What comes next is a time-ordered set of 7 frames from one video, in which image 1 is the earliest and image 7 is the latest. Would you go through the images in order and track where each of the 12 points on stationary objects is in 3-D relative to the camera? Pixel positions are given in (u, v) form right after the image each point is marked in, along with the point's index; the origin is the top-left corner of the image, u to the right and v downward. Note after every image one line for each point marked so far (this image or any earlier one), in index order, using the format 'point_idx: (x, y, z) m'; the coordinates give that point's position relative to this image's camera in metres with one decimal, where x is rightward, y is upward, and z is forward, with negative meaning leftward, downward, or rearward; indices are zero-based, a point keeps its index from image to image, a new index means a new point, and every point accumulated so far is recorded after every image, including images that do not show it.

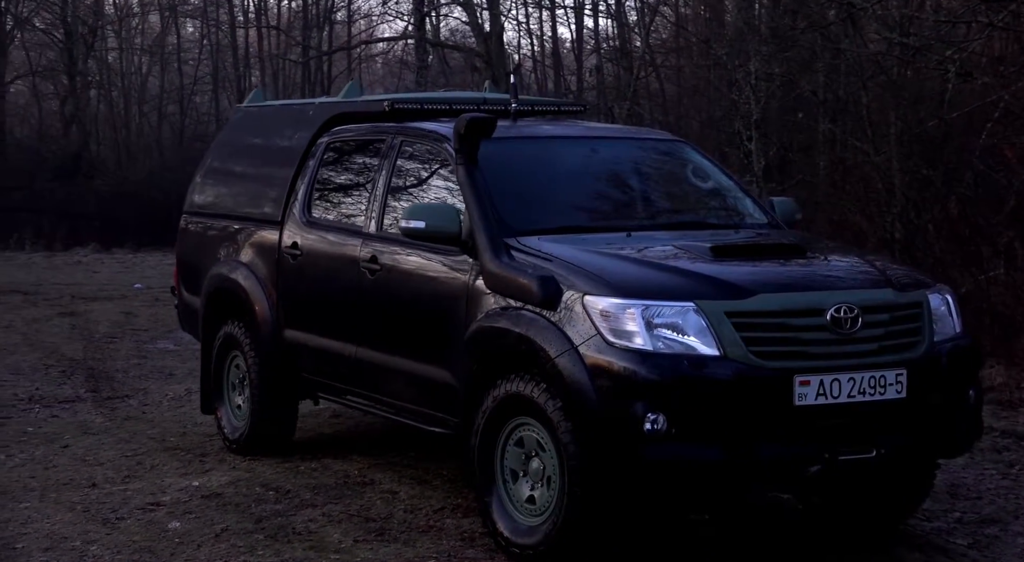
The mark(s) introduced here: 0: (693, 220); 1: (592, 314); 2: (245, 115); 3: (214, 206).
0: (+0.9, +0.3, +7.2) m
1: (+0.3, -0.1, +5.9) m
2: (-1.7, +1.1, +9.4) m
3: (-1.9, +0.5, +9.2) m
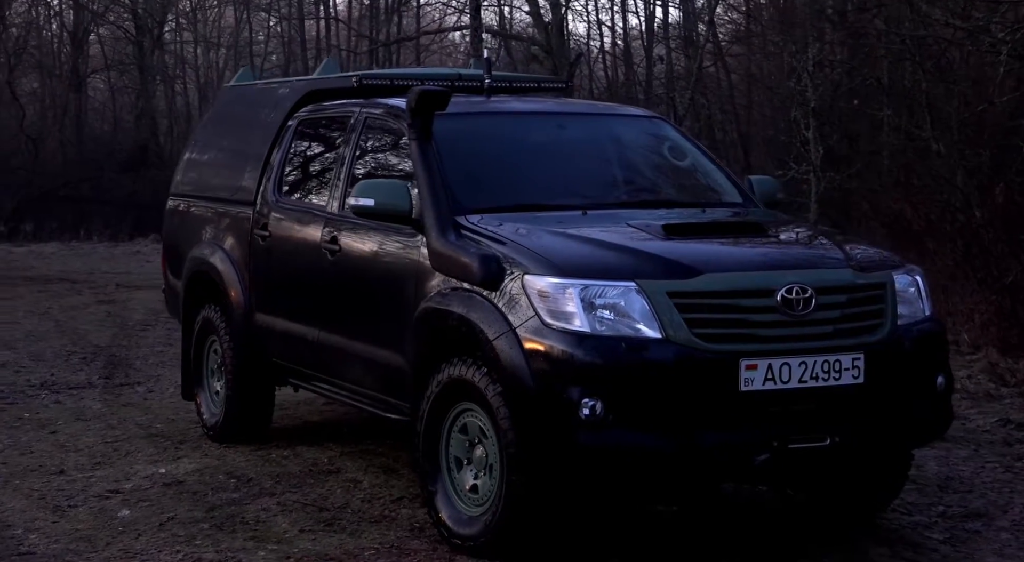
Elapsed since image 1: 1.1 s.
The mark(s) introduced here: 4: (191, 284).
0: (+0.7, +0.4, +6.9) m
1: (+0.1, 0.0, +5.6) m
2: (-1.8, +1.2, +9.2) m
3: (-1.9, +0.6, +9.0) m
4: (-1.9, 0.0, +8.7) m
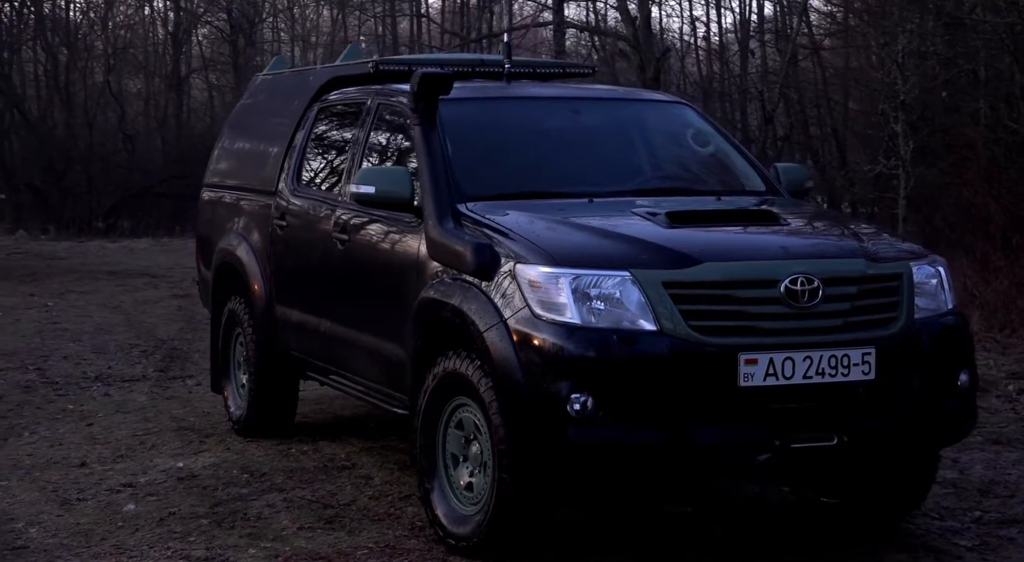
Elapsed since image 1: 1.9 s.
0: (+0.7, +0.4, +6.6) m
1: (0.0, 0.0, +5.4) m
2: (-1.5, +1.2, +9.1) m
3: (-1.7, +0.6, +8.9) m
4: (-1.7, 0.0, +8.6) m
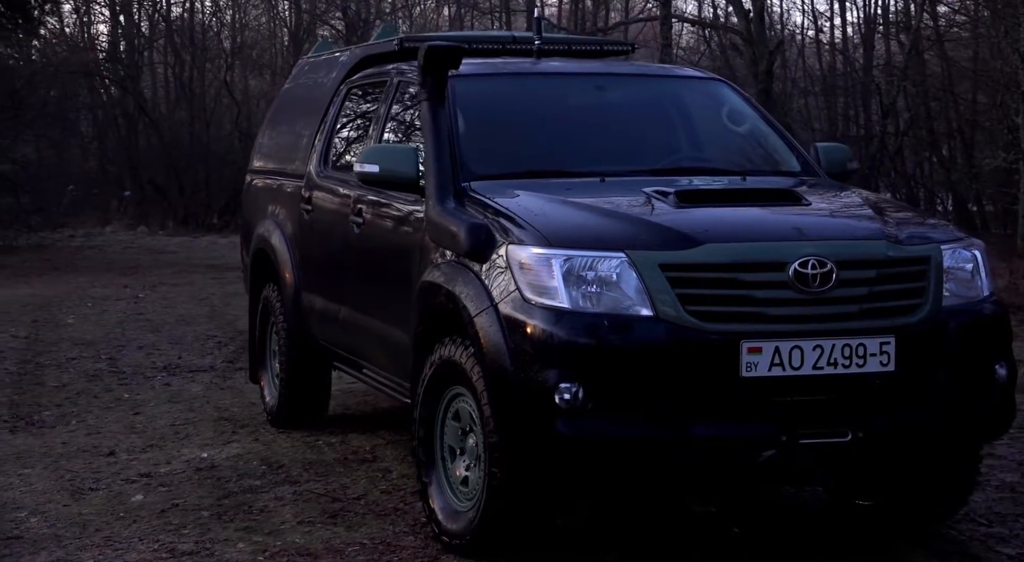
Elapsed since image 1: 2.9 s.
0: (+0.8, +0.5, +6.2) m
1: (0.0, +0.1, +5.1) m
2: (-1.3, +1.3, +8.9) m
3: (-1.5, +0.7, +8.7) m
4: (-1.5, +0.1, +8.4) m
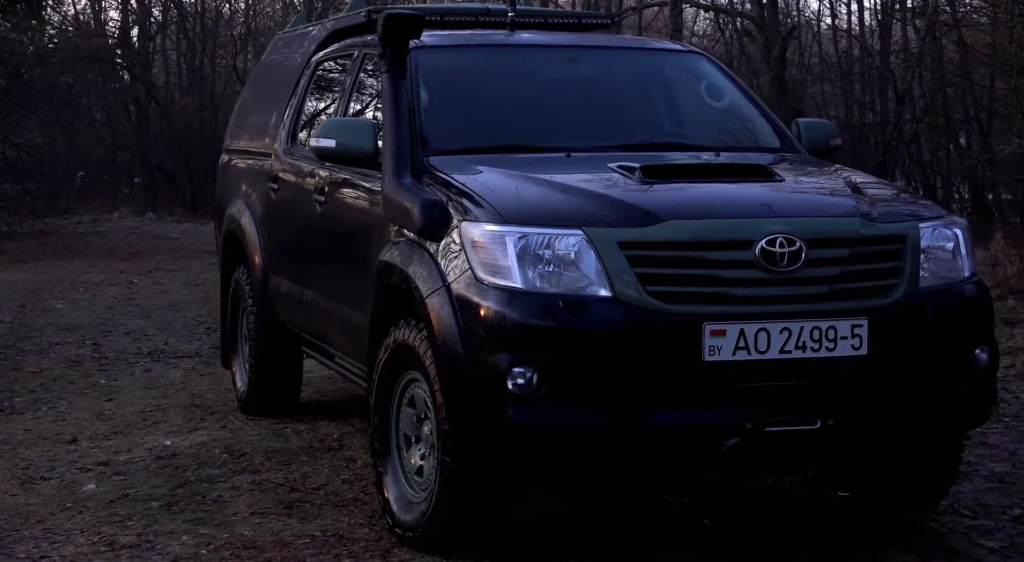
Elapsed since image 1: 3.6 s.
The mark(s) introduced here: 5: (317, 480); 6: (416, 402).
0: (+0.7, +0.6, +6.0) m
1: (-0.1, +0.1, +4.8) m
2: (-1.4, +1.4, +8.6) m
3: (-1.6, +0.8, +8.5) m
4: (-1.6, +0.2, +8.1) m
5: (-0.8, -0.8, +6.2) m
6: (-0.3, -0.4, +5.1) m
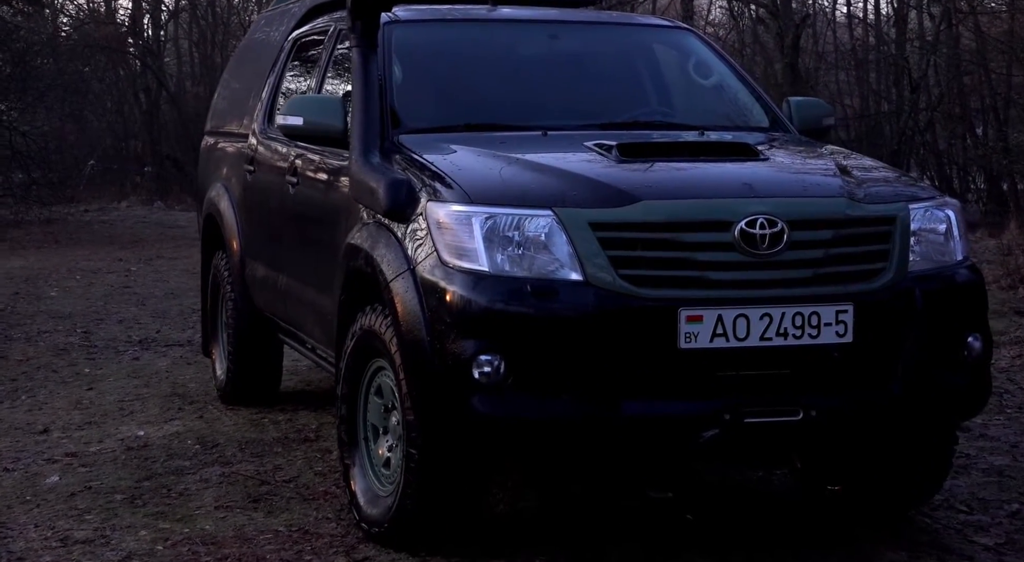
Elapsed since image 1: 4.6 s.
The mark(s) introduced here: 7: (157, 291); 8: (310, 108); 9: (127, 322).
0: (+0.6, +0.6, +5.7) m
1: (-0.2, +0.2, +4.6) m
2: (-1.4, +1.5, +8.4) m
3: (-1.6, +0.9, +8.2) m
4: (-1.6, +0.3, +7.9) m
5: (-0.9, -0.8, +6.0) m
6: (-0.4, -0.4, +4.9) m
7: (-3.8, -0.1, +15.7) m
8: (-0.7, +0.6, +5.4) m
9: (-3.5, -0.4, +13.3) m
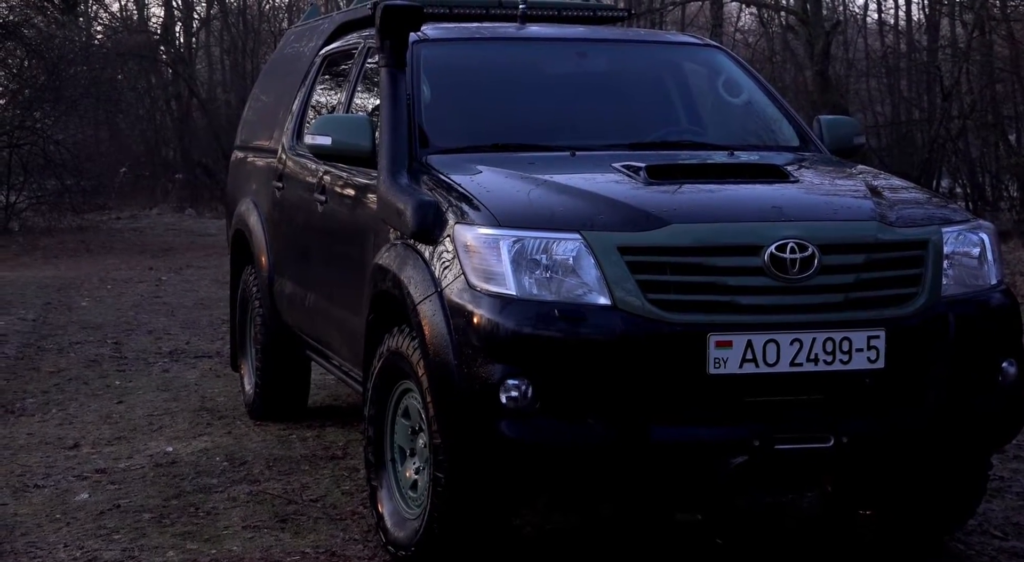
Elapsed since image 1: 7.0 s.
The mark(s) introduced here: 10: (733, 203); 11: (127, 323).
0: (+0.7, +0.6, +5.7) m
1: (-0.2, +0.1, +4.5) m
2: (-1.3, +1.4, +8.4) m
3: (-1.5, +0.8, +8.2) m
4: (-1.5, +0.2, +7.9) m
5: (-0.8, -0.9, +6.0) m
6: (-0.3, -0.4, +4.9) m
7: (-3.5, -0.2, +15.8) m
8: (-0.6, +0.6, +5.4) m
9: (-3.2, -0.5, +13.3) m
10: (+0.7, +0.2, +4.4) m
11: (-3.6, -0.4, +13.8) m
